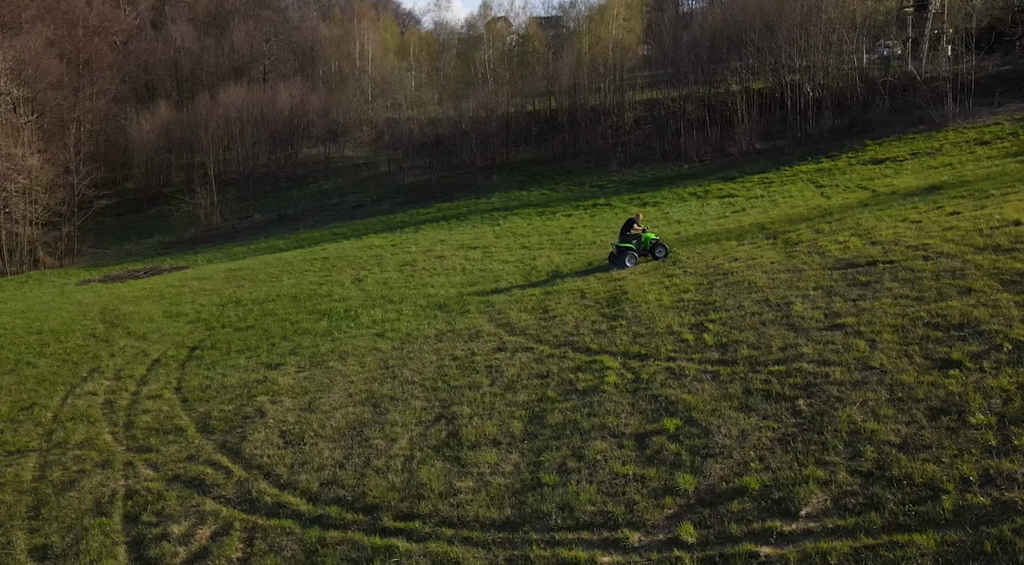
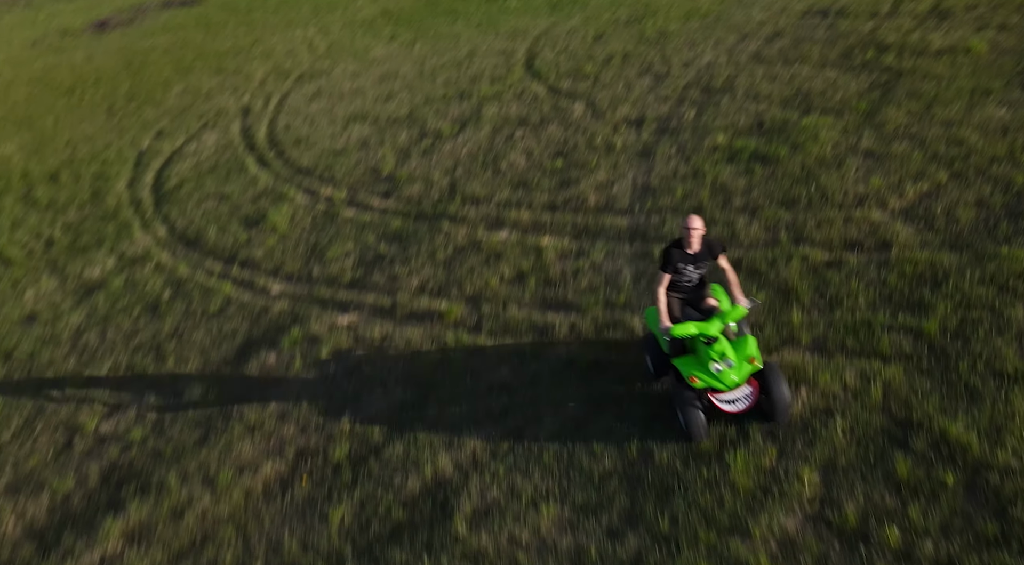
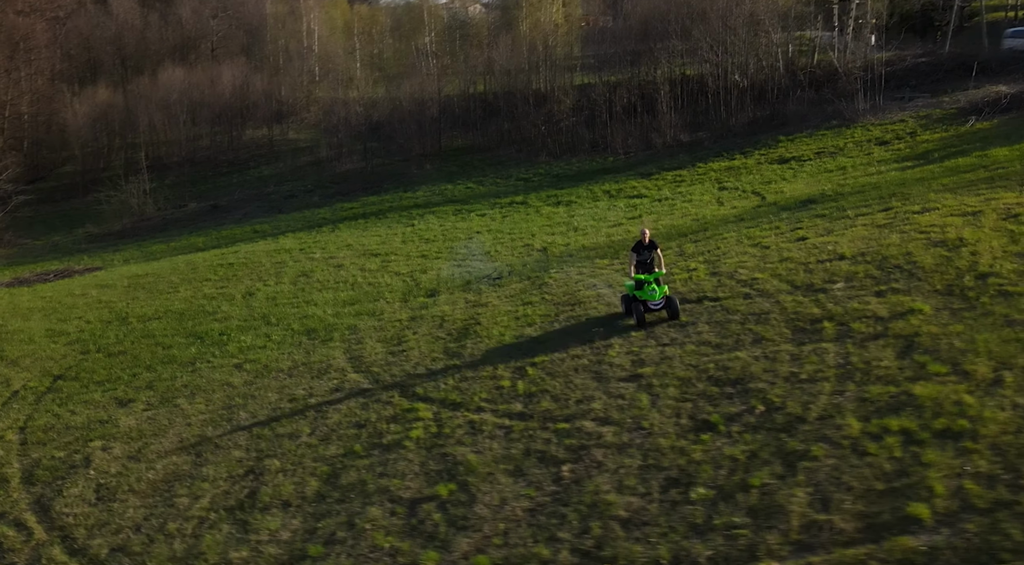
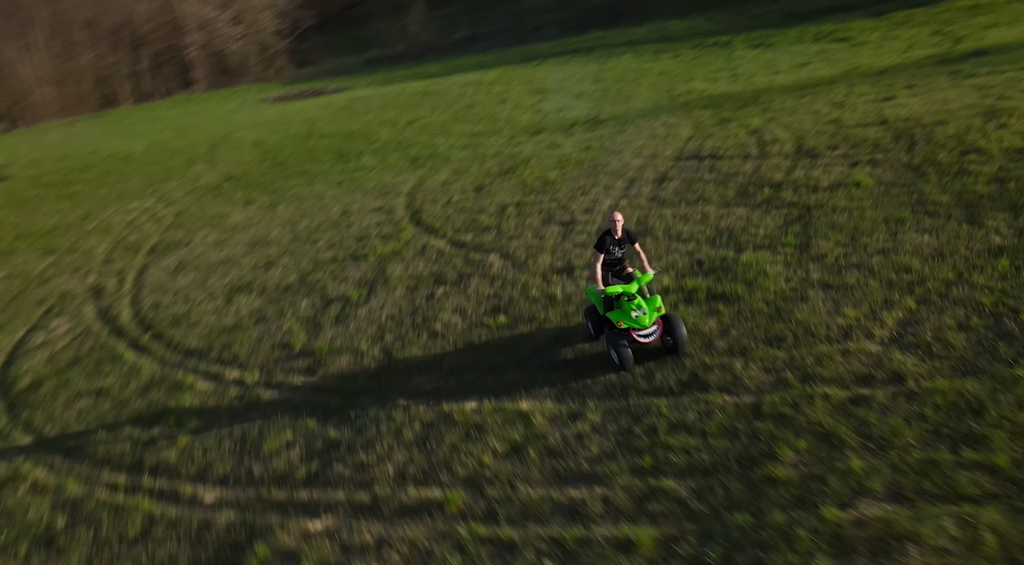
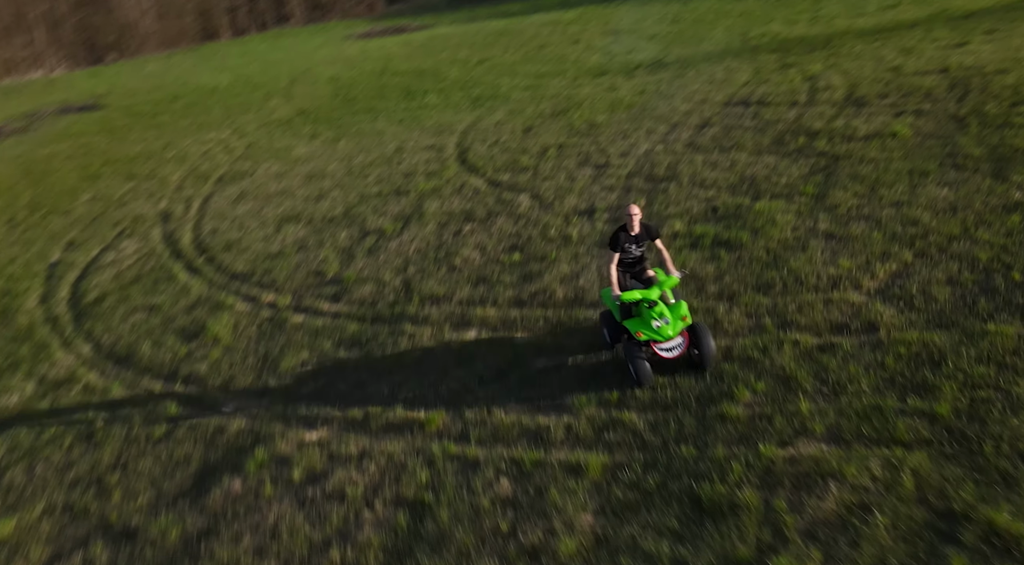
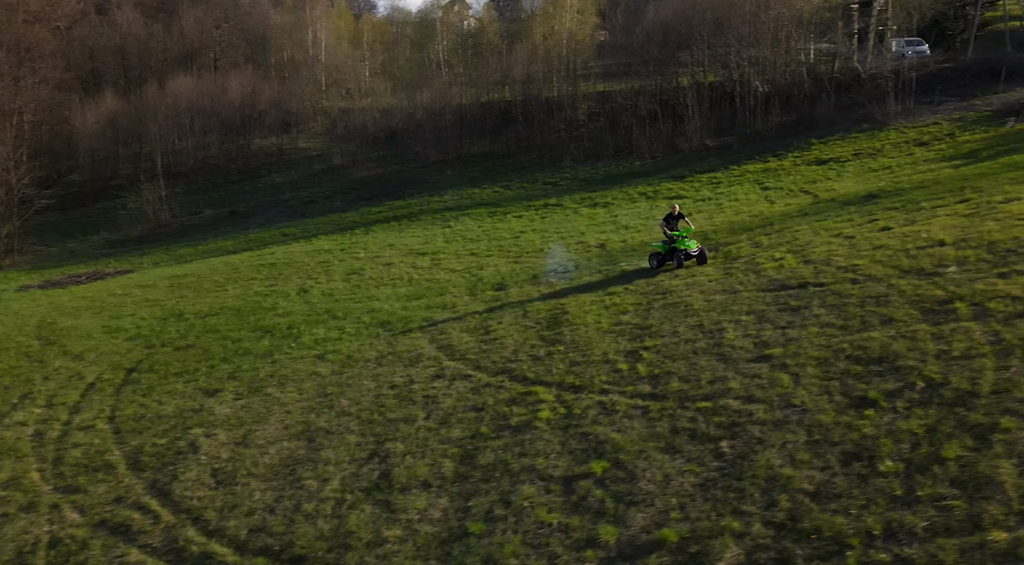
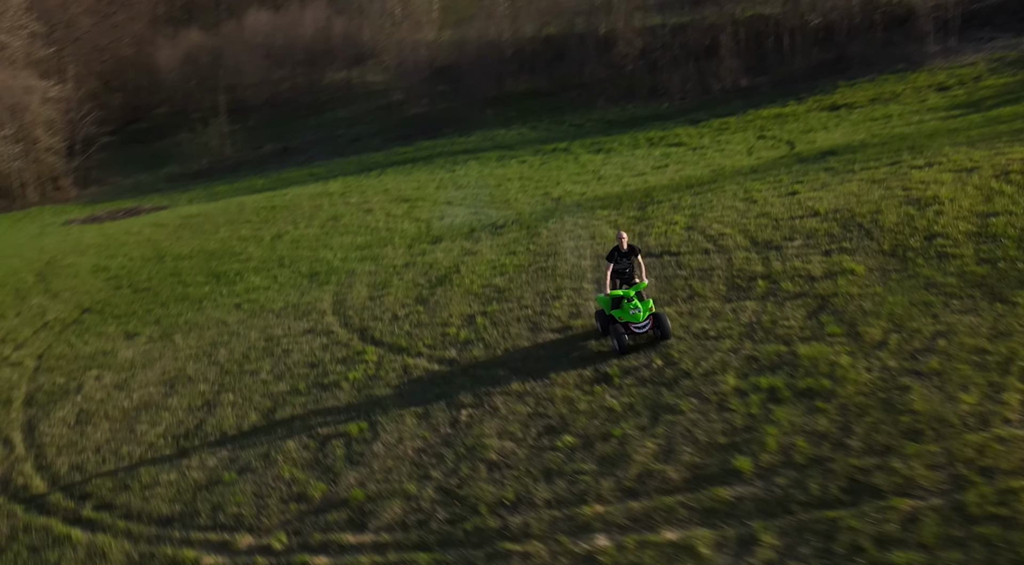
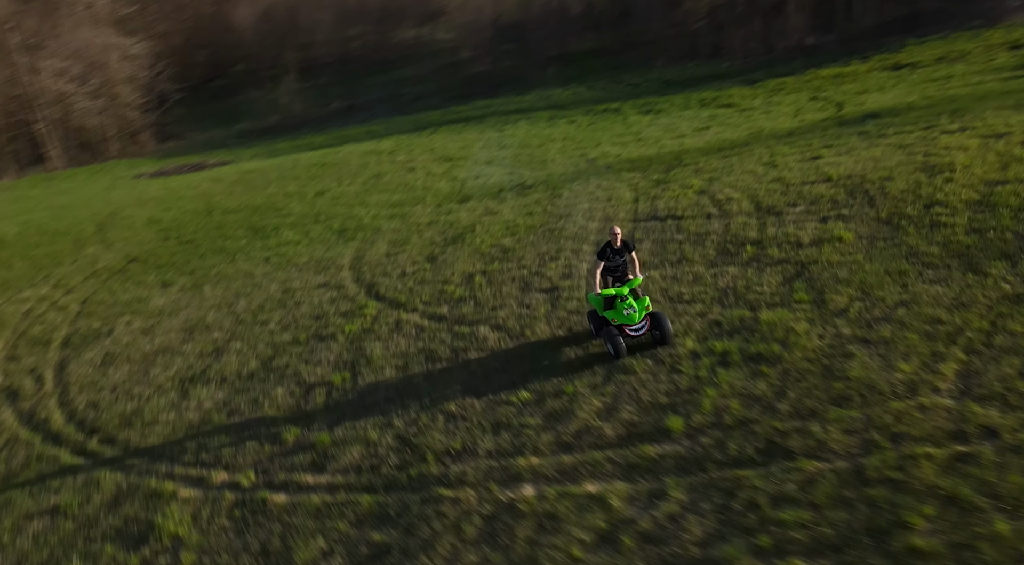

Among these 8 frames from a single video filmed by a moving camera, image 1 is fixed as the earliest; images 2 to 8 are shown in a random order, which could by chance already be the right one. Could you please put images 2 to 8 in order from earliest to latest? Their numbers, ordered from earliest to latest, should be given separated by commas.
6, 3, 7, 8, 4, 5, 2
